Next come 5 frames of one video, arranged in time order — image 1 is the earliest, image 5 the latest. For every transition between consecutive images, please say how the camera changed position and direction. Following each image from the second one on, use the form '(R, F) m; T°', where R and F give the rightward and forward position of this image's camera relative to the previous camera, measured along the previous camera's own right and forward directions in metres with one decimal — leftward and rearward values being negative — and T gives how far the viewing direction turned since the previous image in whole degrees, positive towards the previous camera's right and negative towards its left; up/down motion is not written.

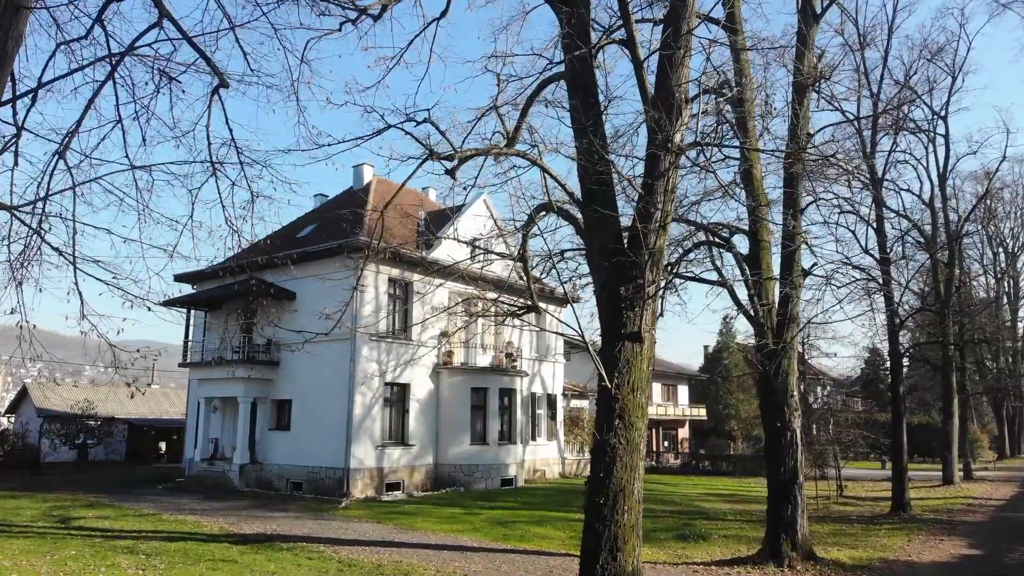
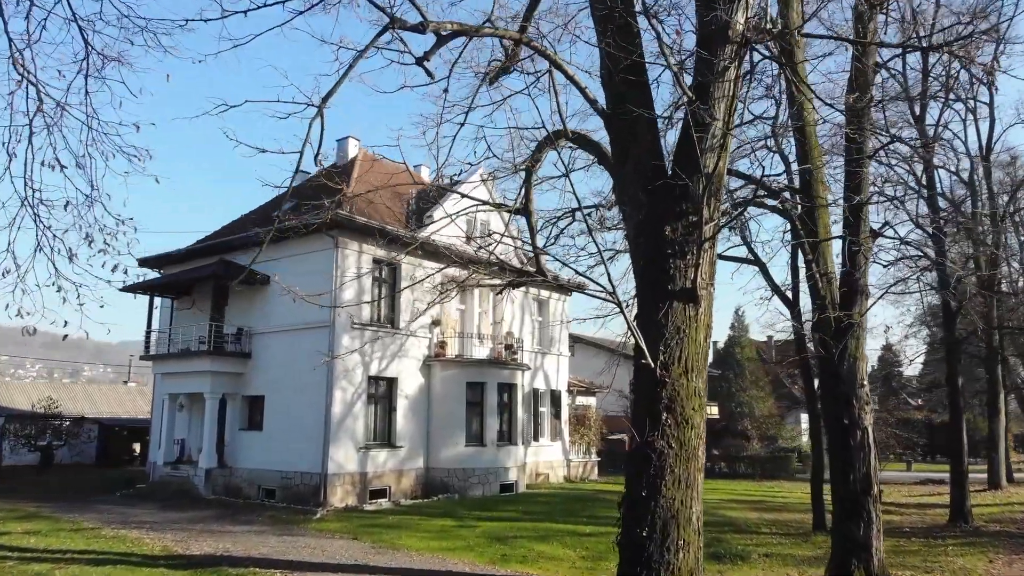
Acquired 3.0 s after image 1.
(0.0, +2.3) m; 0°
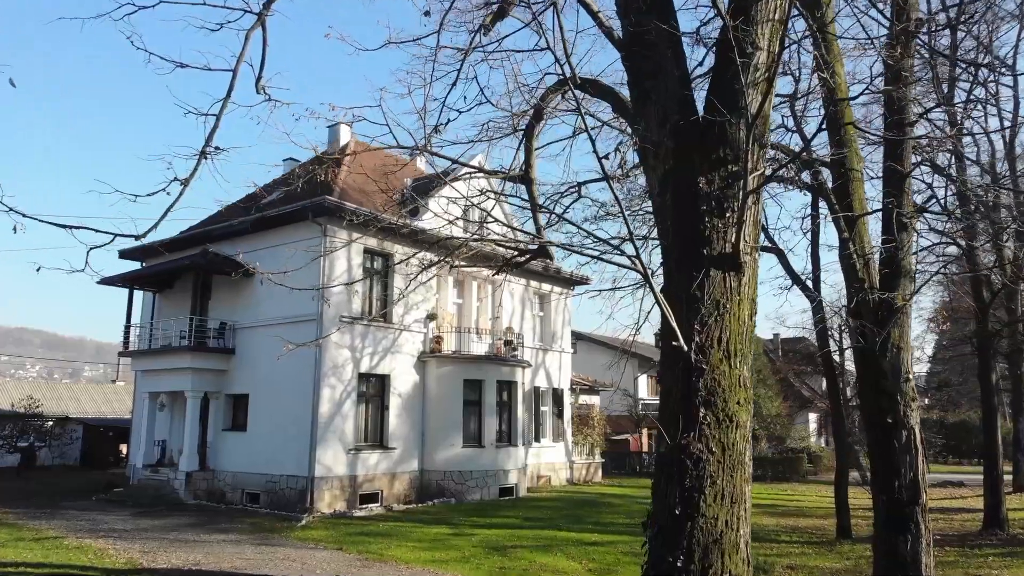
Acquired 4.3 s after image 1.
(0.0, +1.1) m; 0°
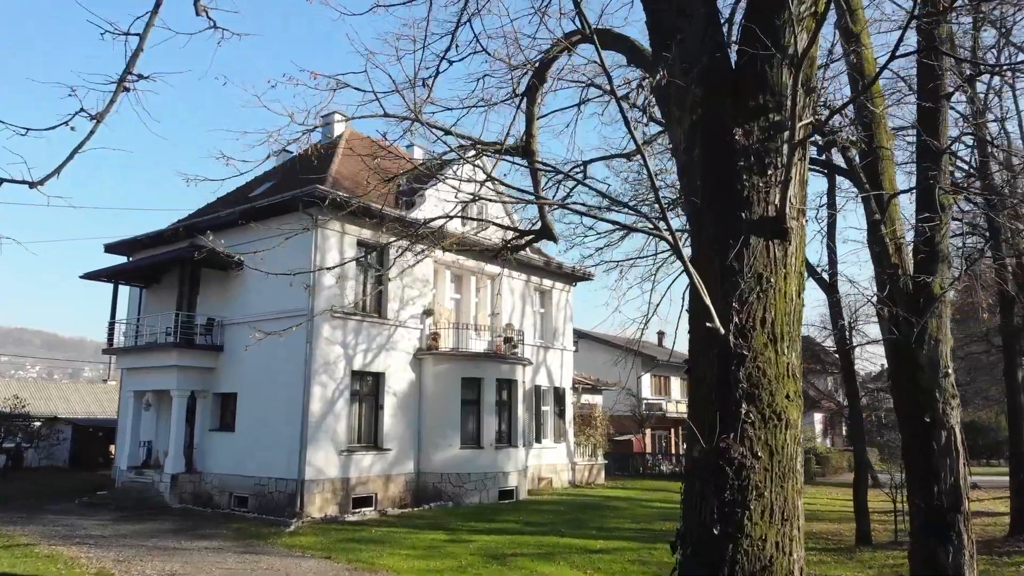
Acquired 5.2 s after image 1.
(0.0, +0.7) m; 0°
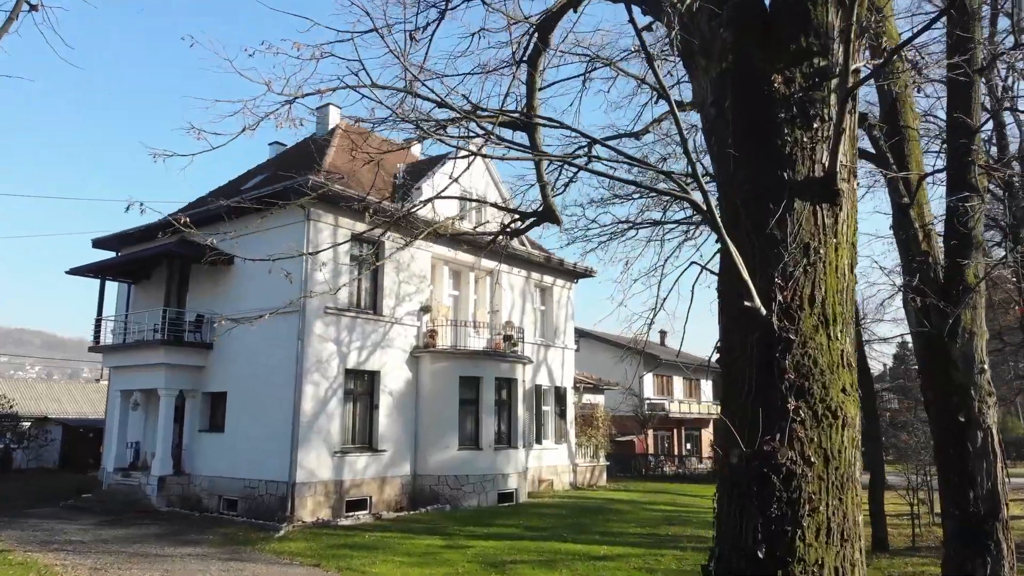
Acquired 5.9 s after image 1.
(0.0, +0.6) m; 0°
